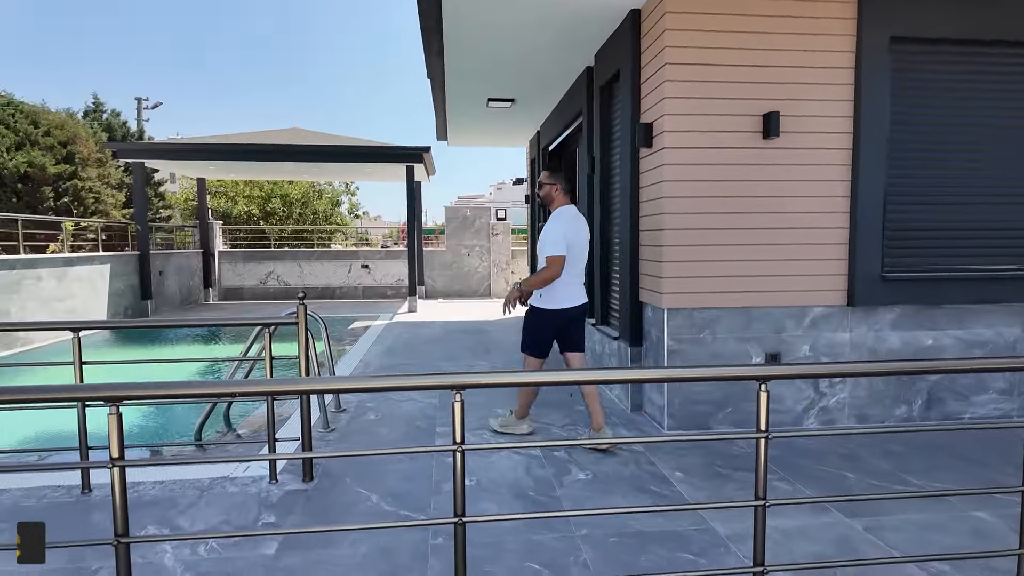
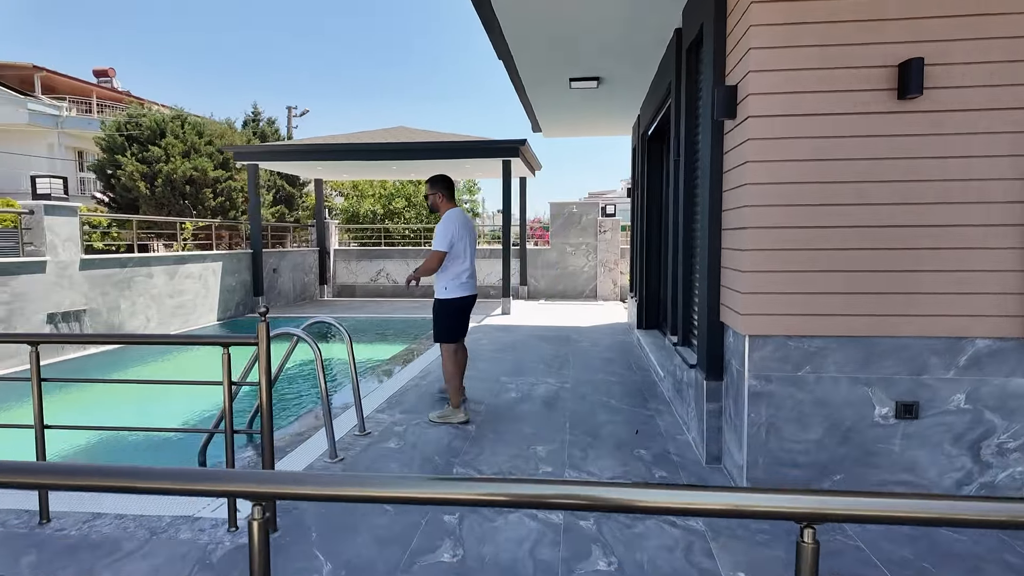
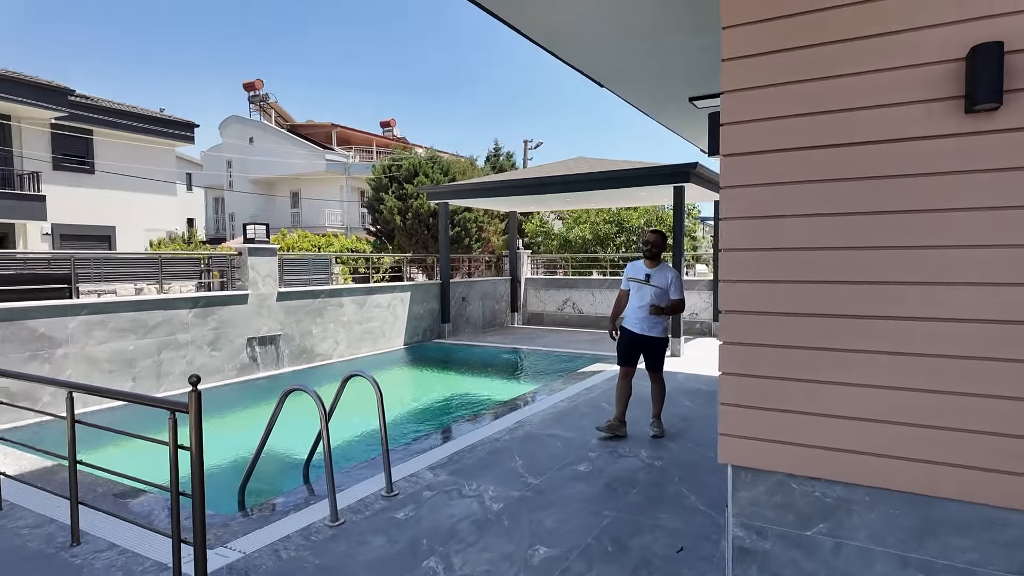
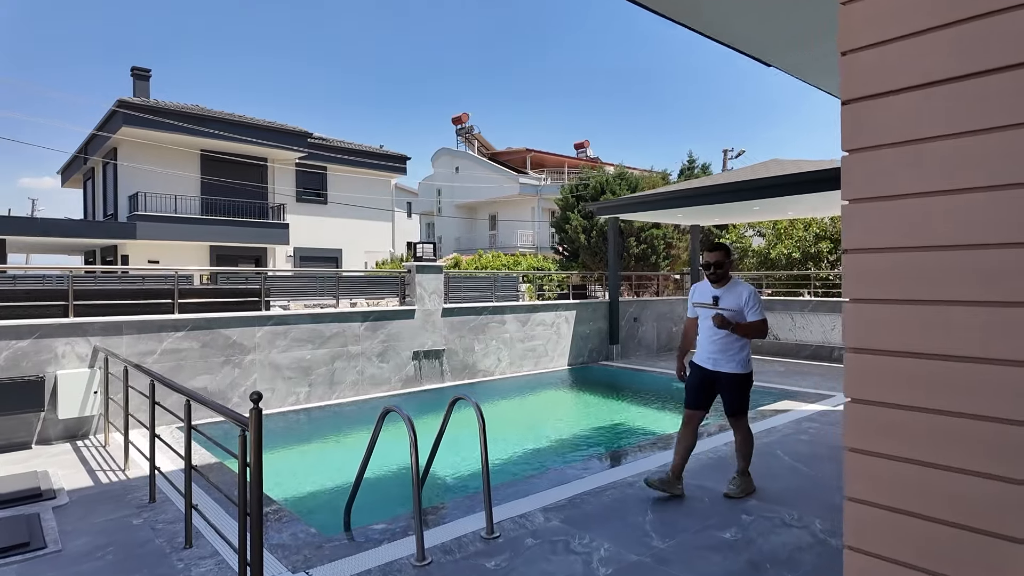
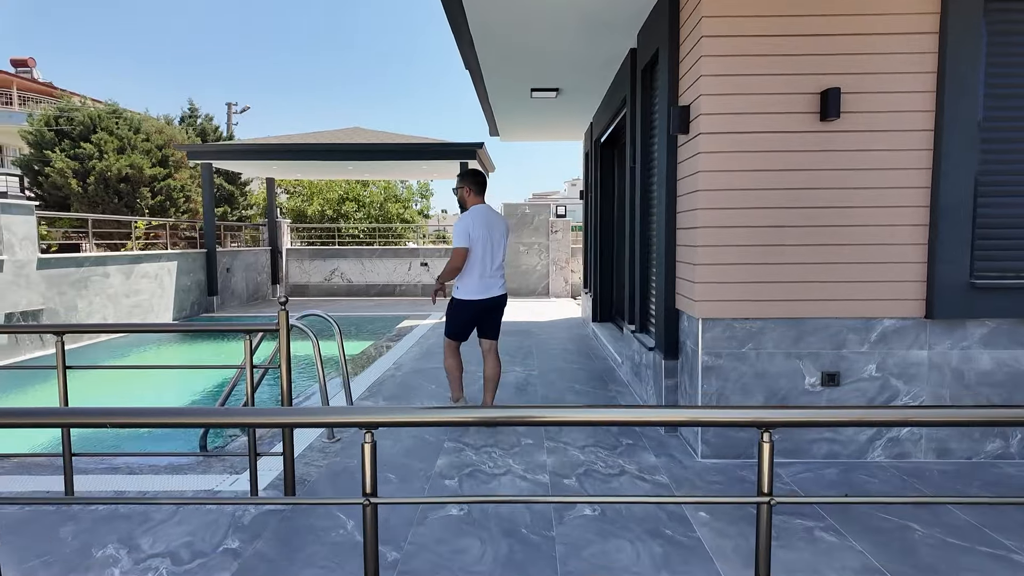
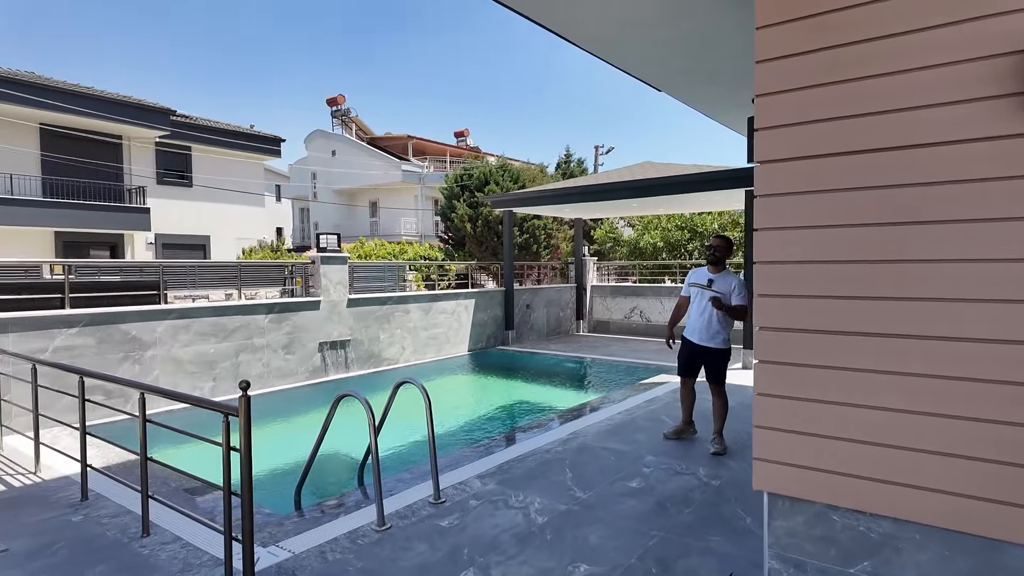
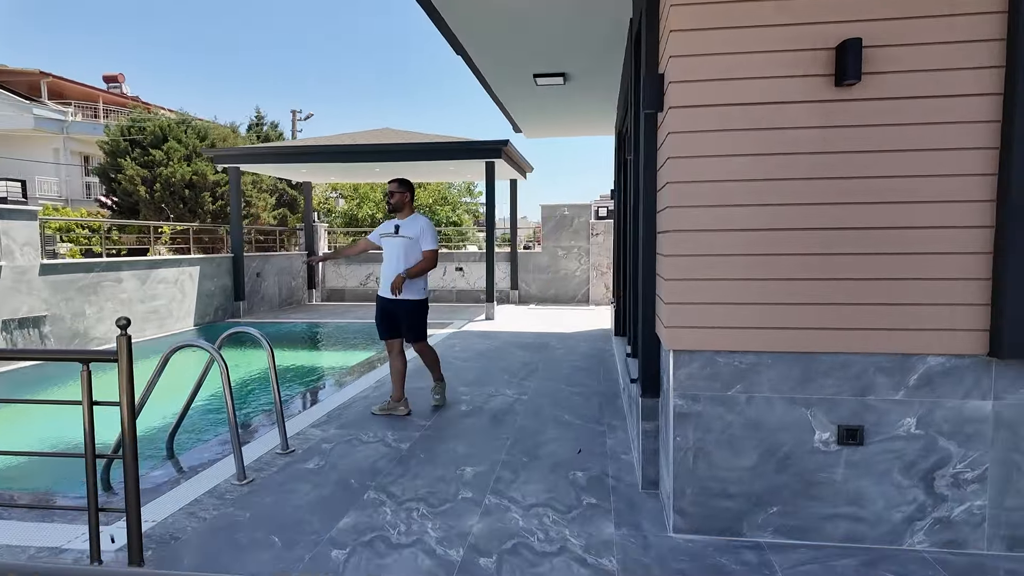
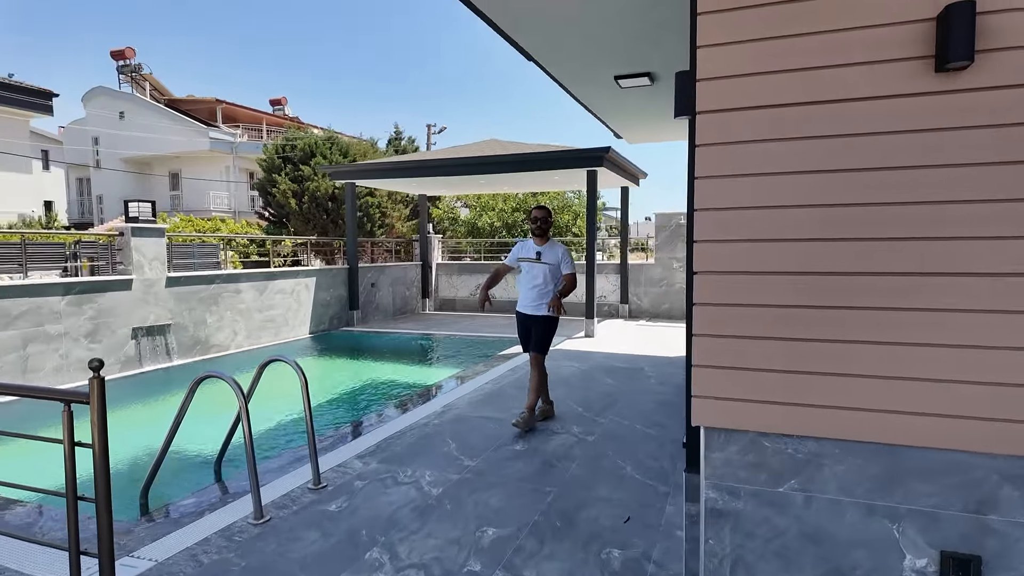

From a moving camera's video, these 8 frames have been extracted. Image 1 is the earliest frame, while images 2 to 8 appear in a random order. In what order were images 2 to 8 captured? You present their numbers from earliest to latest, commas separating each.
5, 2, 7, 8, 3, 6, 4
